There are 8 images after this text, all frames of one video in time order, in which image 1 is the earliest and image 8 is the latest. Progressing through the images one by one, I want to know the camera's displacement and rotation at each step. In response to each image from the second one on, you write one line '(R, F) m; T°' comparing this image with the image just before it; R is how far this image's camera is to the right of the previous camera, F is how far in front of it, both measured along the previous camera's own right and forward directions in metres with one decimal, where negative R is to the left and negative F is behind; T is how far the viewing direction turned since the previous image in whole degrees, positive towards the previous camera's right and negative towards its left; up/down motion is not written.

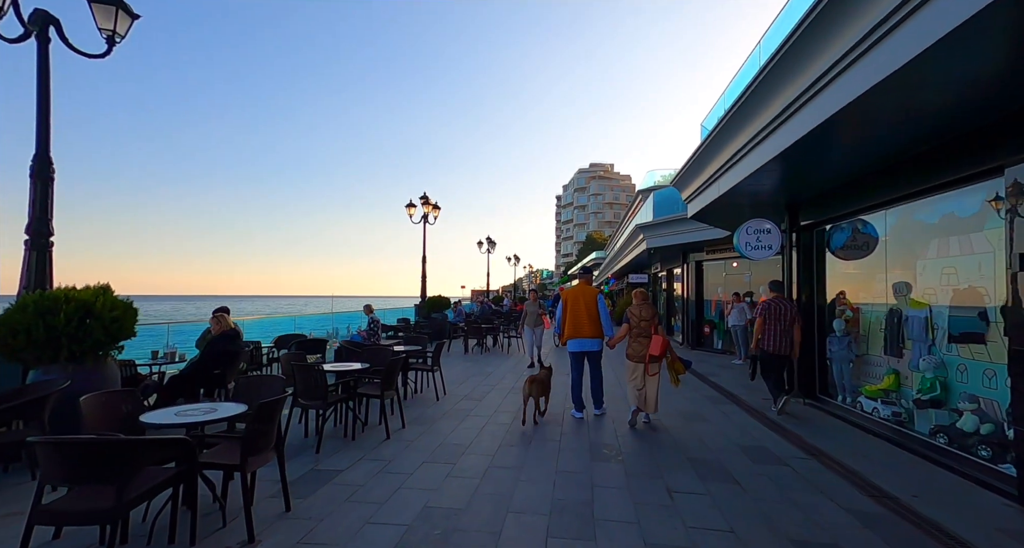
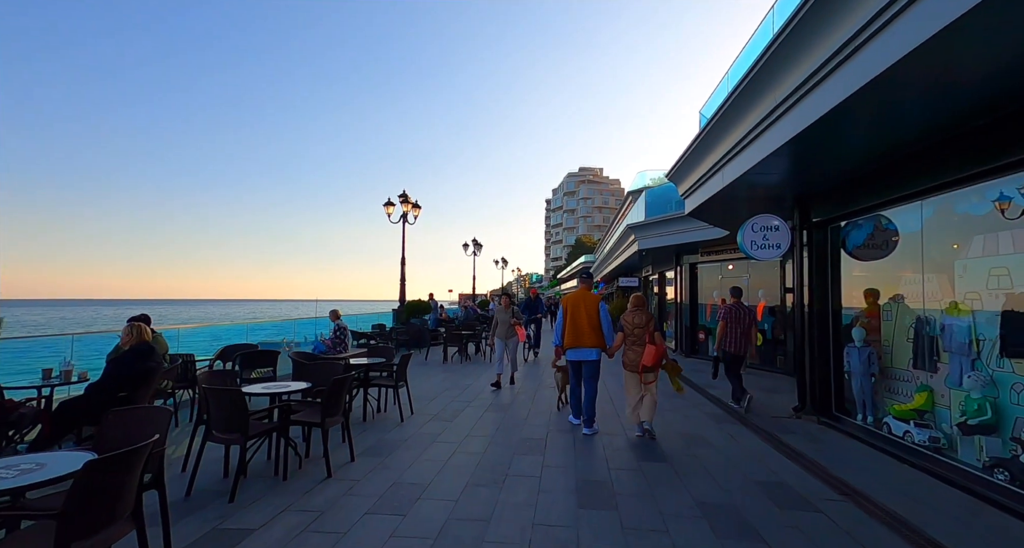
(+0.2, +0.9) m; +1°
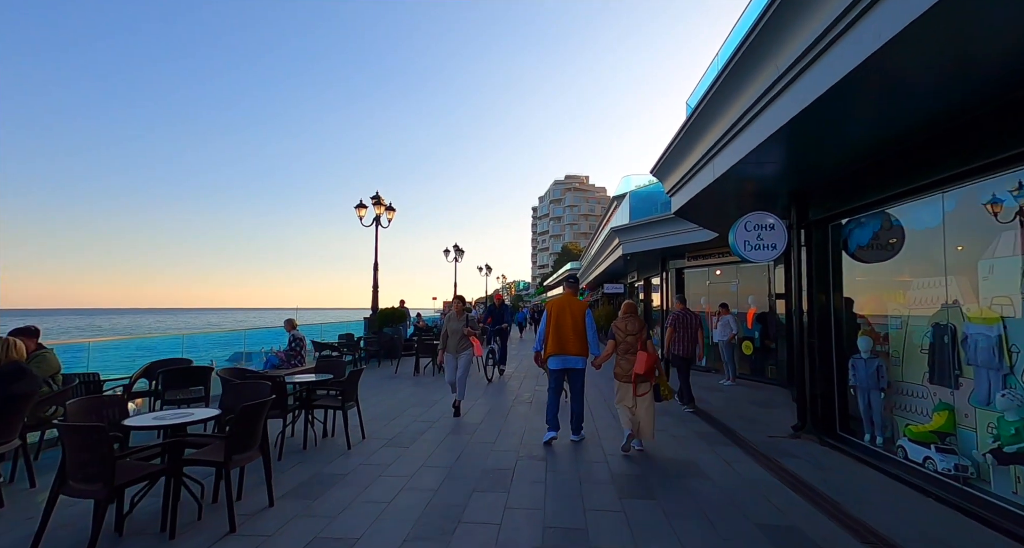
(+0.3, +0.7) m; +2°
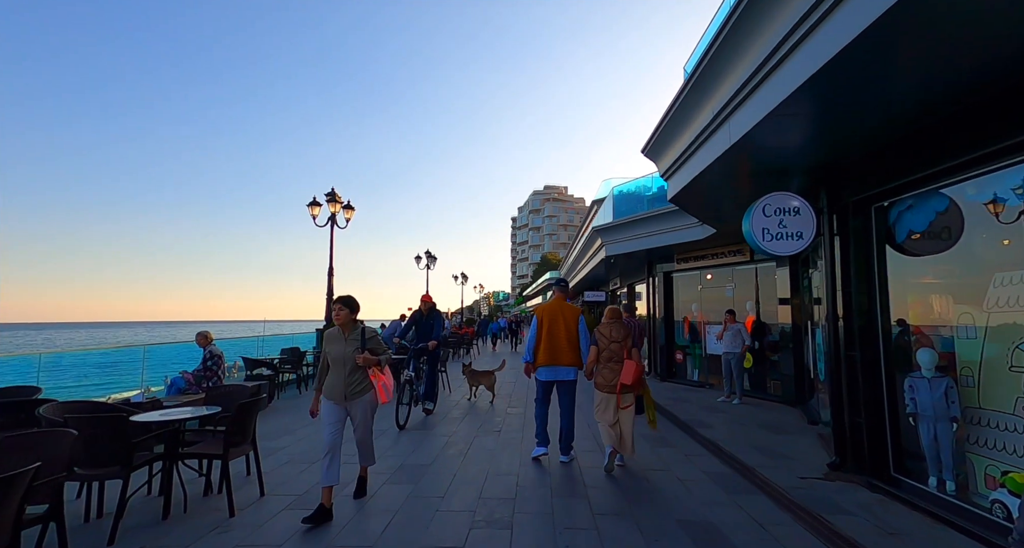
(+0.2, +1.3) m; +3°
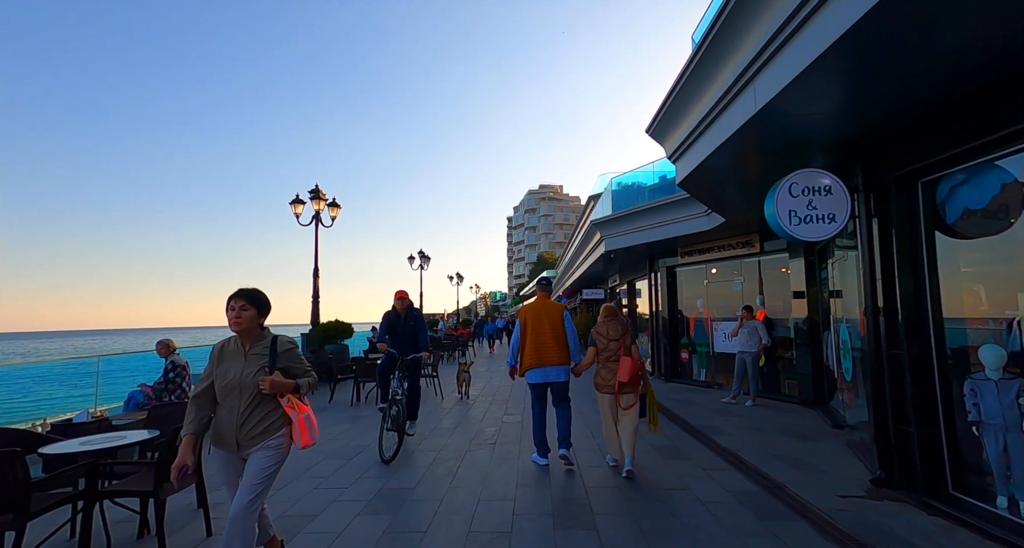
(0.0, +0.6) m; 0°
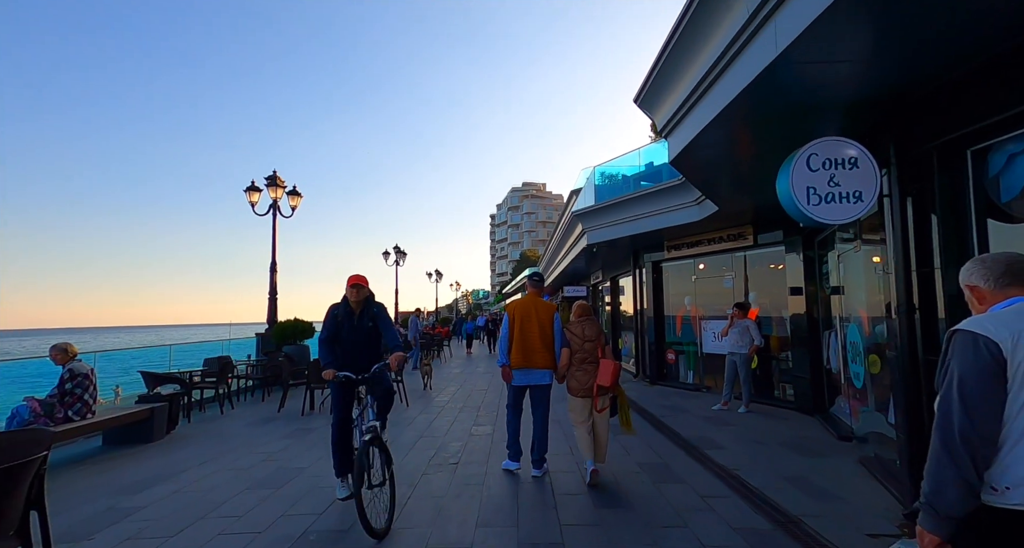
(+0.2, +0.8) m; +2°
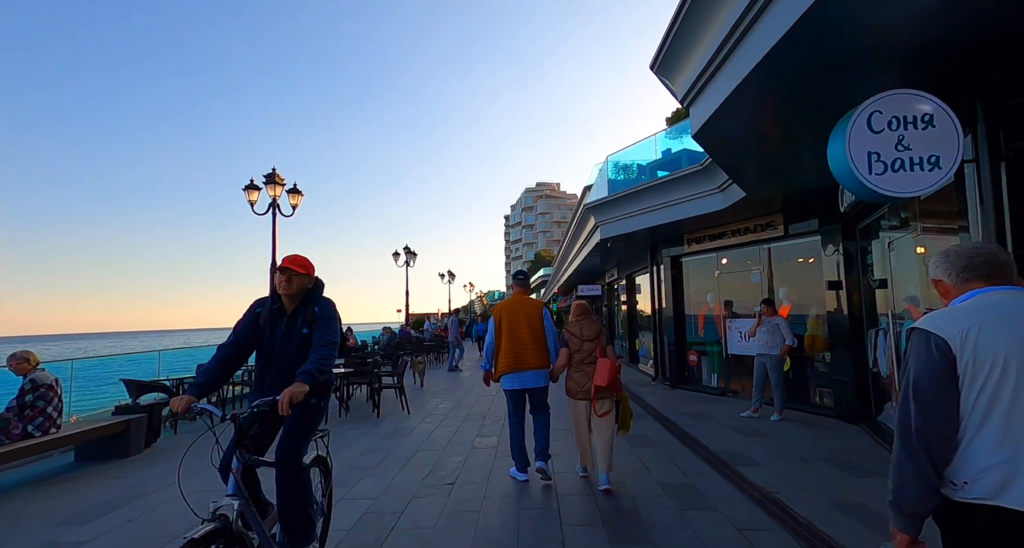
(+0.1, +0.6) m; -2°
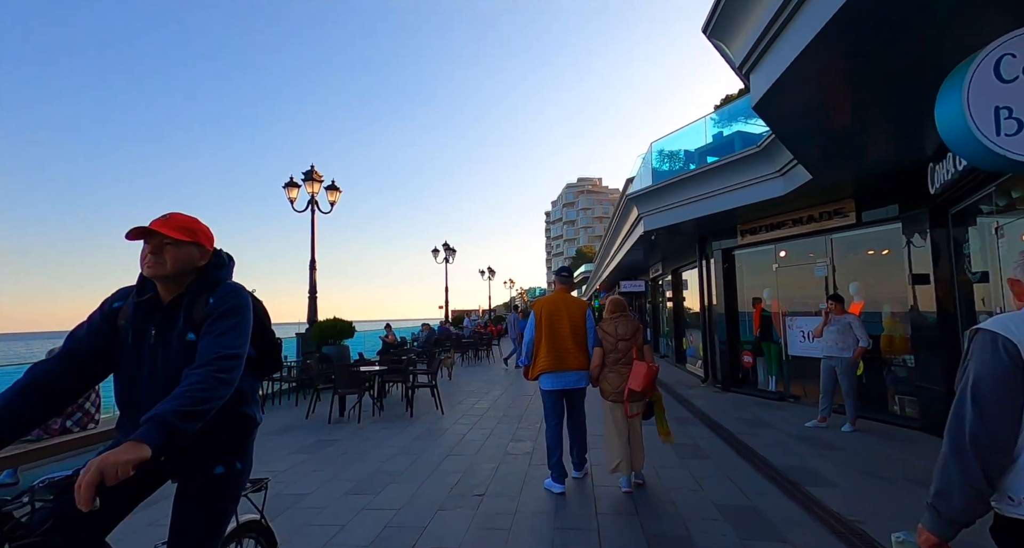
(+0.1, +0.4) m; -5°
